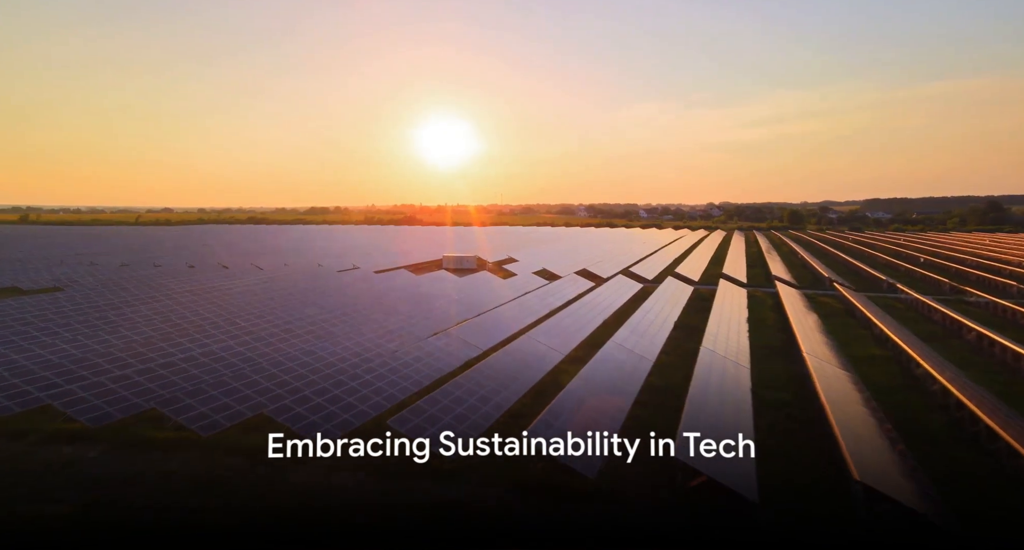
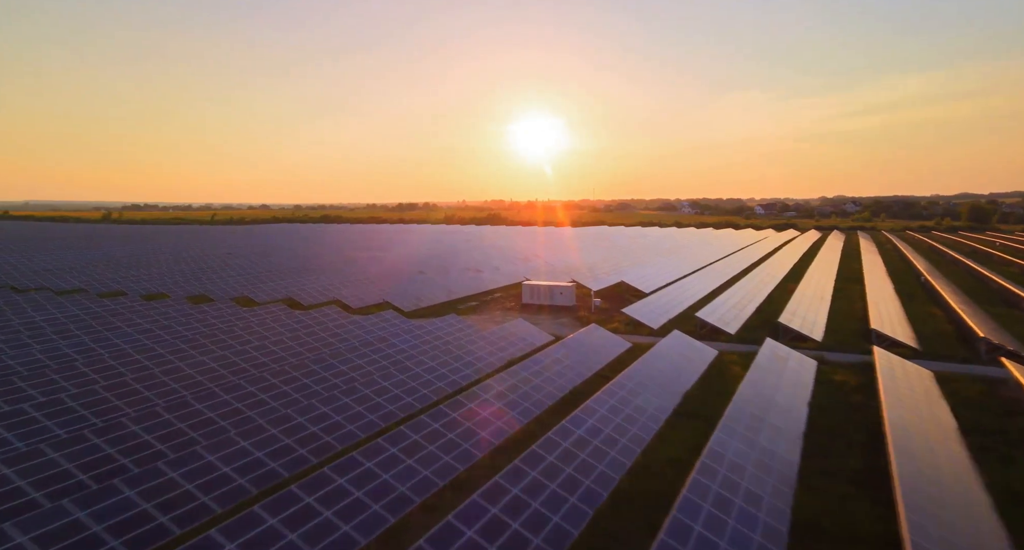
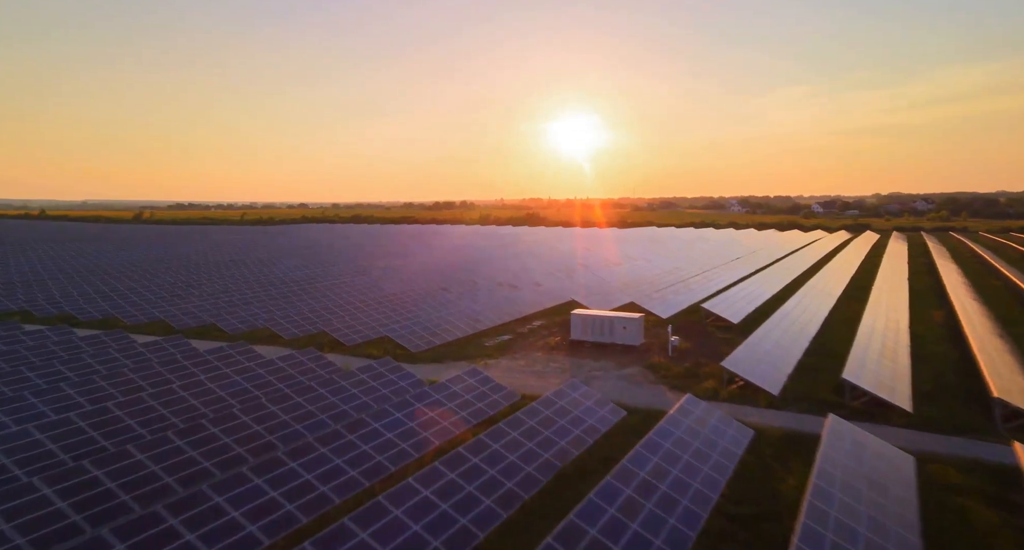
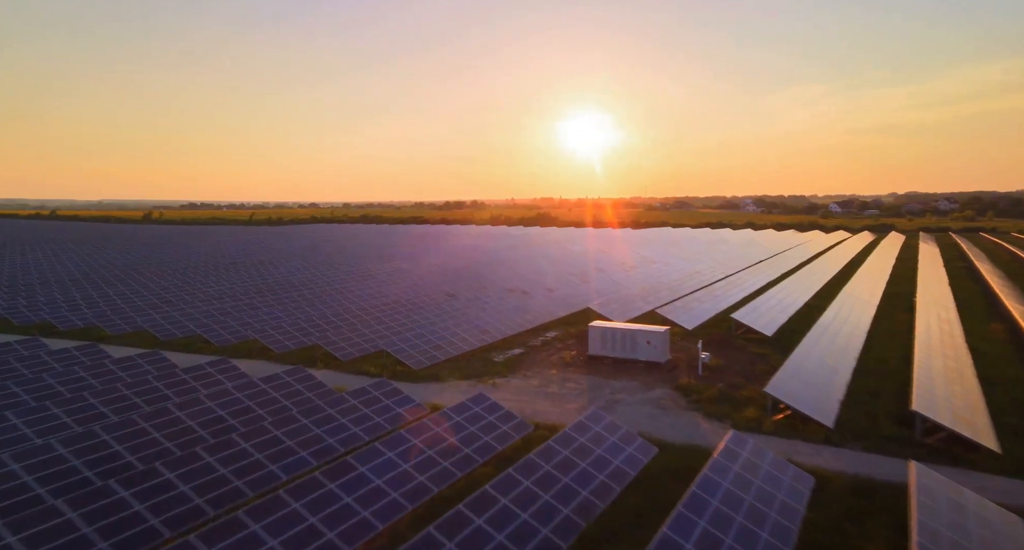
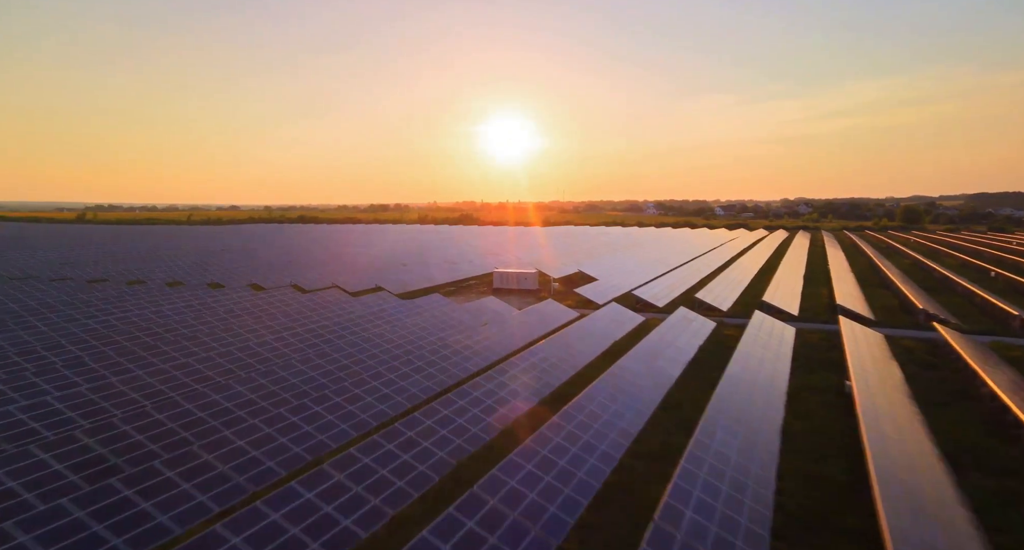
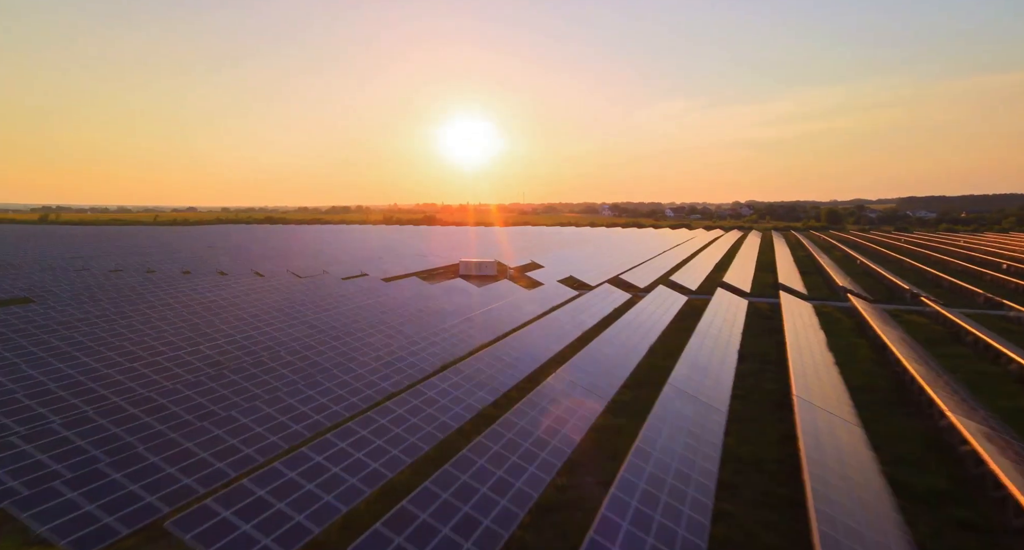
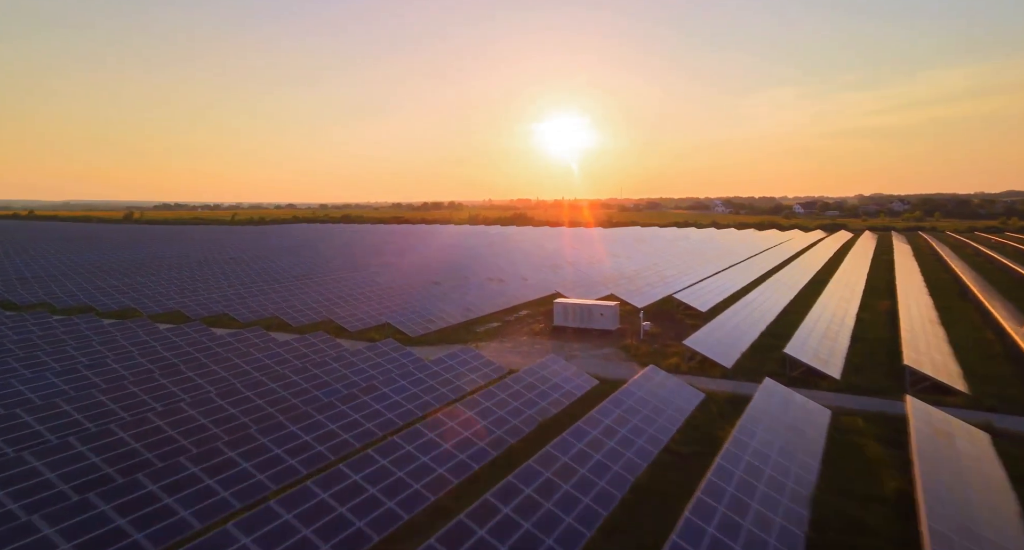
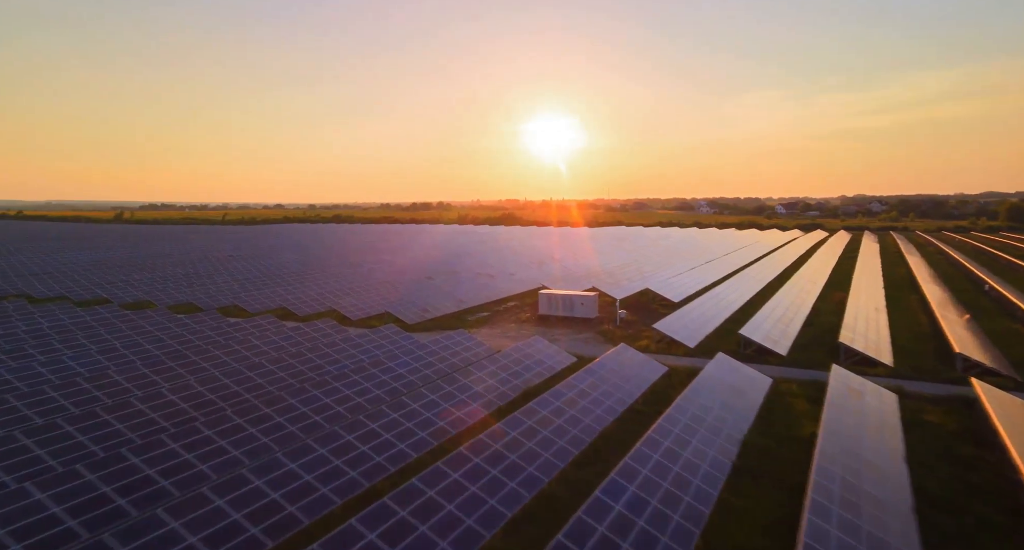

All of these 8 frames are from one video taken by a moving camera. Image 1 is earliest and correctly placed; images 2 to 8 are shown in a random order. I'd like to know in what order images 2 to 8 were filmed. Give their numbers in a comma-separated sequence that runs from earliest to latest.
6, 5, 2, 8, 7, 3, 4
